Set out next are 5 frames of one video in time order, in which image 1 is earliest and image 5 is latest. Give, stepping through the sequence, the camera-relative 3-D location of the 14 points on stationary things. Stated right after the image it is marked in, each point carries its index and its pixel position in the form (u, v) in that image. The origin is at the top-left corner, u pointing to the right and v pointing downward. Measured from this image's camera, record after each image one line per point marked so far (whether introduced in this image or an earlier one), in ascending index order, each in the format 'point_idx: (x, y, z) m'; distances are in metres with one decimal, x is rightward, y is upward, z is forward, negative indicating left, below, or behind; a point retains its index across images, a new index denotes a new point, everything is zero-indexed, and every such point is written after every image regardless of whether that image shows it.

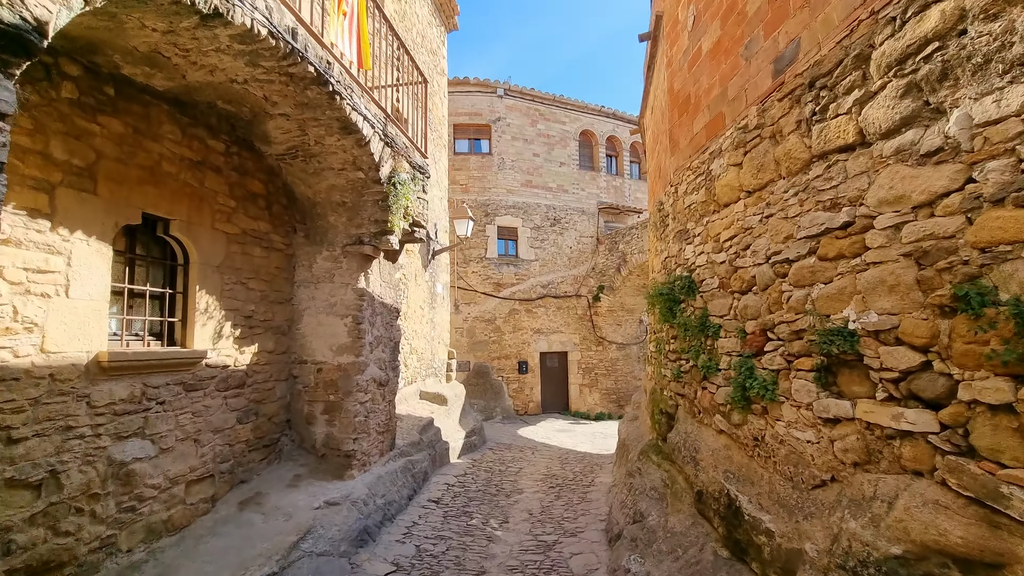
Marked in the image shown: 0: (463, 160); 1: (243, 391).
0: (-1.2, +3.3, +12.9) m
1: (-1.9, -0.7, +3.6) m
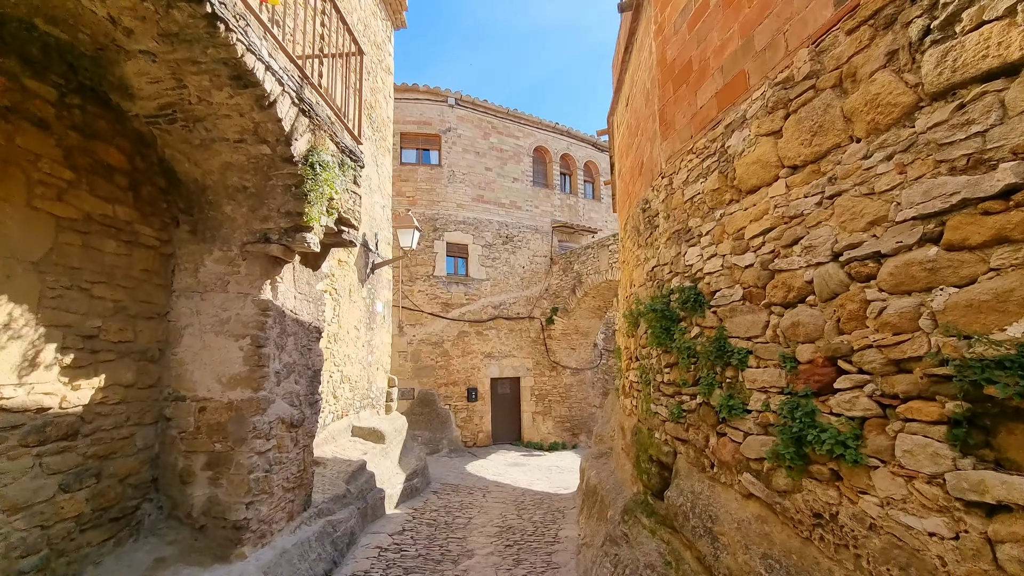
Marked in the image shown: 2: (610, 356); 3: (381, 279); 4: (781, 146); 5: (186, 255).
0: (-2.4, +2.8, +12.0) m
1: (-2.2, -0.8, +2.5) m
2: (+2.7, -1.9, +14.1) m
3: (-2.0, +0.1, +7.7) m
4: (+1.1, +0.6, +2.0) m
5: (-2.1, +0.2, +3.2) m
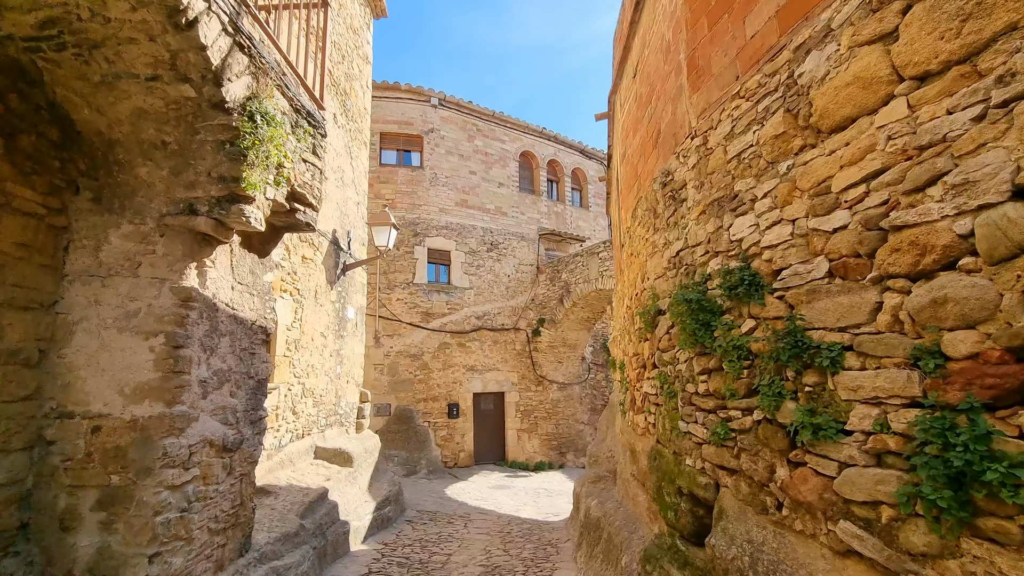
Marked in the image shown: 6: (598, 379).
0: (-2.7, +2.6, +11.3) m
1: (-2.2, -0.7, +1.8) m
2: (+2.3, -2.2, +13.5) m
3: (-2.2, +0.1, +6.9) m
4: (+1.1, +0.7, +1.4) m
5: (-2.1, +0.3, +2.5) m
6: (+2.3, -2.4, +13.4) m
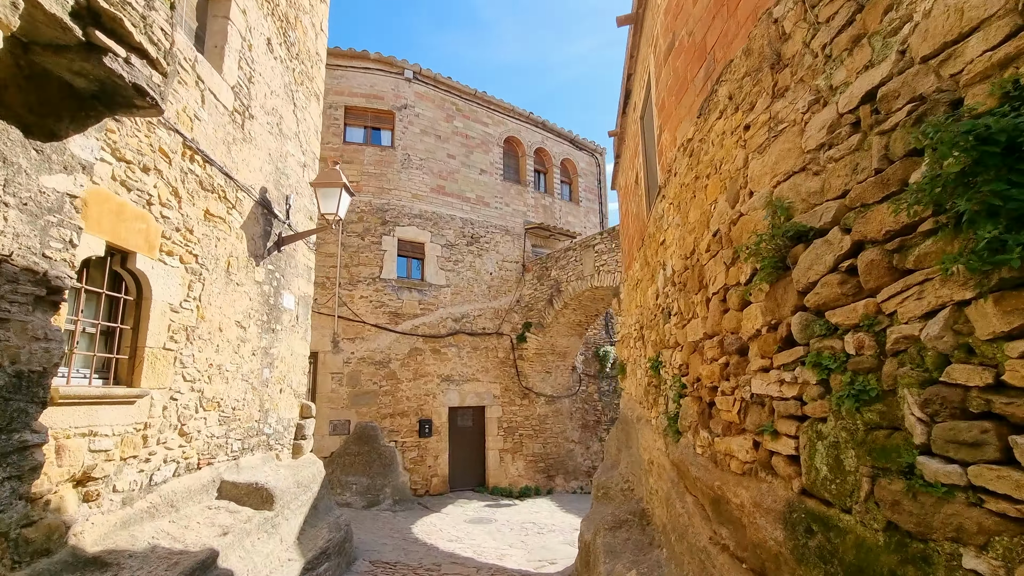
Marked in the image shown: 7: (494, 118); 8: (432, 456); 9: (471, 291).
0: (-3.0, +2.7, +9.9) m
1: (-2.2, -0.3, +0.2) m
2: (+1.8, -2.2, +12.1) m
3: (-2.3, +0.3, +5.4) m
4: (+1.1, +1.0, 0.0) m
5: (-2.1, +0.6, +1.0) m
6: (+1.8, -2.5, +12.0) m
7: (-0.4, +4.0, +11.8) m
8: (-1.5, -3.1, +9.4) m
9: (-0.8, -0.1, +10.4) m
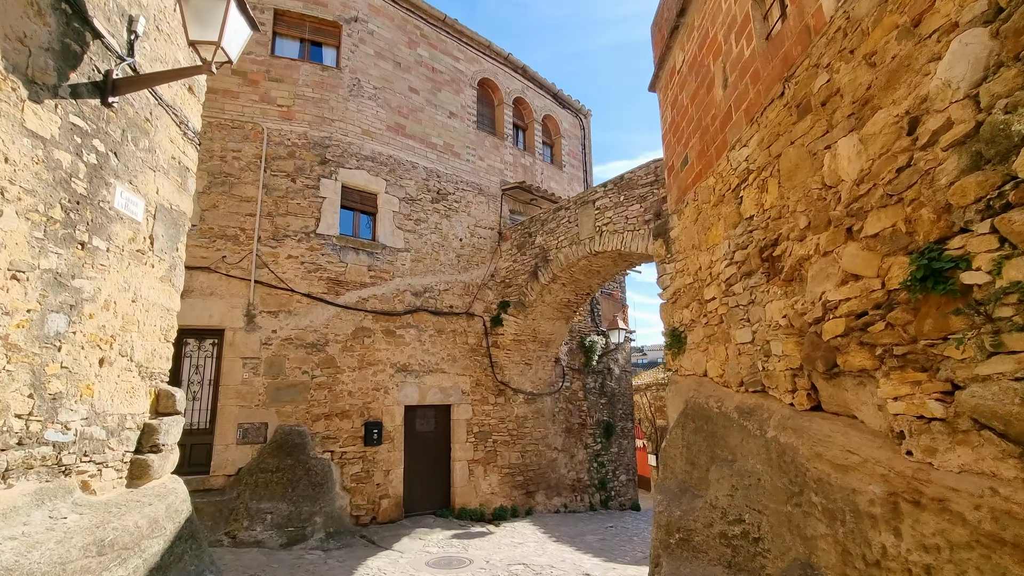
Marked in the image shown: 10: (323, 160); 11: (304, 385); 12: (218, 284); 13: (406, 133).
0: (-3.3, +3.3, +7.5) m
1: (-1.6, +0.4, -2.1) m
2: (+1.2, -1.8, +10.1) m
3: (-2.2, +0.9, +3.1) m
4: (+1.7, +1.6, -1.9) m
5: (-1.6, +1.3, -1.3) m
6: (+1.2, -2.0, +10.0) m
7: (-0.9, +4.5, +9.7) m
8: (-1.8, -2.6, +7.1) m
9: (-1.2, +0.5, +8.2) m
10: (-2.8, +1.9, +7.4) m
11: (-2.8, -1.3, +6.7) m
12: (-3.8, +0.1, +6.5) m
13: (-1.7, +2.5, +8.3) m
